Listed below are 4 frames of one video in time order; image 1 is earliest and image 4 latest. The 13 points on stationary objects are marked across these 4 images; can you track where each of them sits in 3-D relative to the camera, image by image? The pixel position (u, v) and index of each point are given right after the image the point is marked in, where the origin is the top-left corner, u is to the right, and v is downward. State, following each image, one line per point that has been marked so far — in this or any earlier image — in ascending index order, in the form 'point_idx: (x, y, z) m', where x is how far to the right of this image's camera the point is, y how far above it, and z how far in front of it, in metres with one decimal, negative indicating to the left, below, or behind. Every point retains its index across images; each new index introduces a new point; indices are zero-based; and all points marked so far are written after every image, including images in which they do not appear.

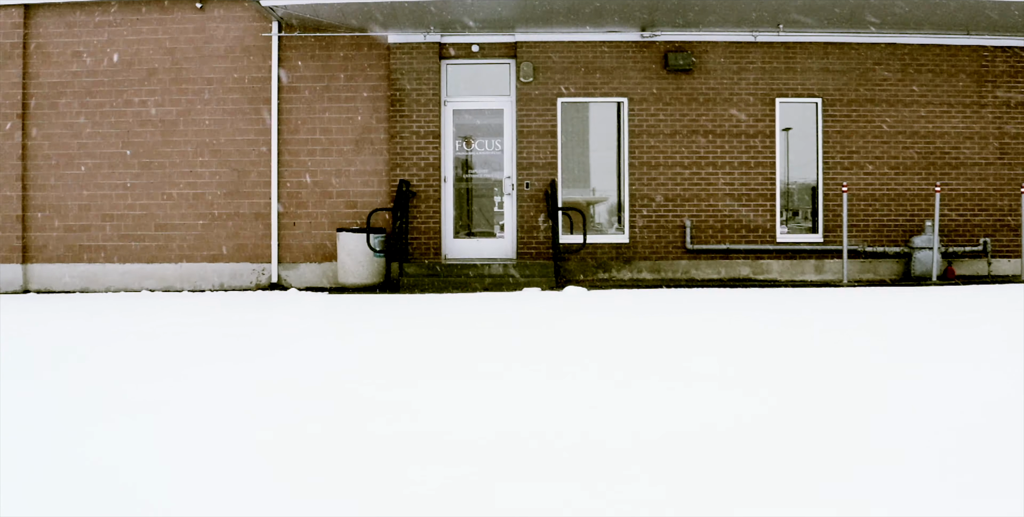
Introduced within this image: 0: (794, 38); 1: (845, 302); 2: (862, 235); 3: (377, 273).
0: (+3.8, +3.0, +10.0) m
1: (+3.6, -0.5, +8.2) m
2: (+4.8, +0.3, +10.1) m
3: (-1.7, -0.2, +9.7) m
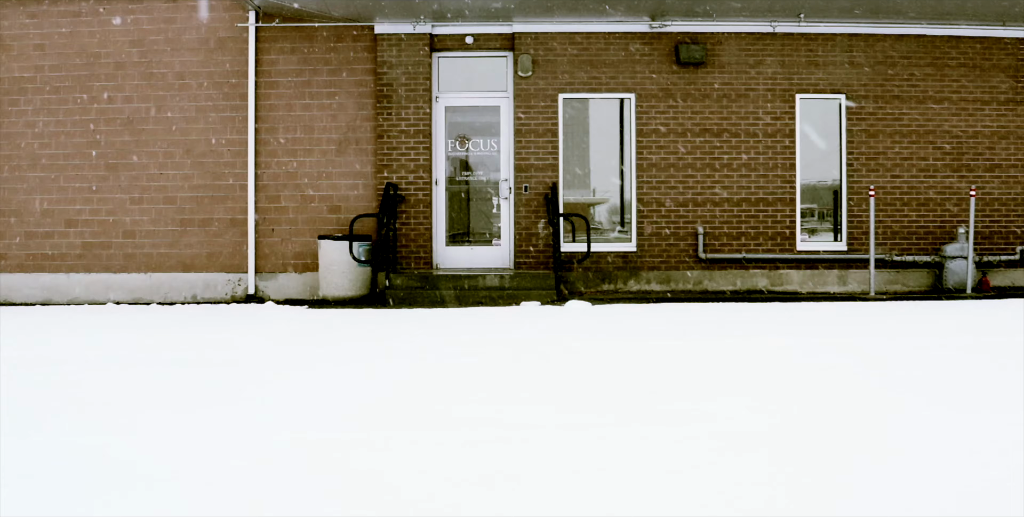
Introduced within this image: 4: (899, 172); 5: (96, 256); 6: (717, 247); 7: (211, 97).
0: (+3.8, +2.8, +9.2) m
1: (+3.6, -0.6, +7.4) m
2: (+4.7, +0.2, +9.3) m
3: (-1.8, -0.3, +8.9) m
4: (+4.9, +1.1, +9.4) m
5: (-5.3, 0.0, +9.6) m
6: (+2.5, +0.1, +9.2) m
7: (-3.8, +2.0, +9.4) m
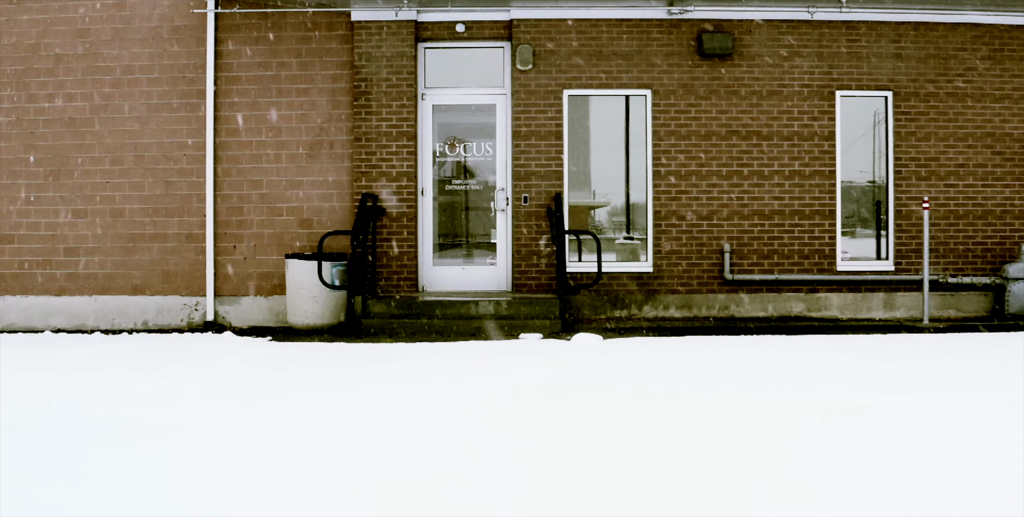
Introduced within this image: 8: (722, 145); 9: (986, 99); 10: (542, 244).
0: (+3.7, +2.6, +8.0) m
1: (+3.6, -0.8, +6.2) m
2: (+4.7, 0.0, +8.1) m
3: (-1.8, -0.5, +7.7) m
4: (+4.8, +0.9, +8.2) m
5: (-5.4, -0.2, +8.4) m
6: (+2.5, -0.1, +8.0) m
7: (-3.8, +1.8, +8.2) m
8: (+2.3, +1.2, +8.0) m
9: (+5.2, +1.8, +8.2) m
10: (+0.3, +0.2, +8.0) m
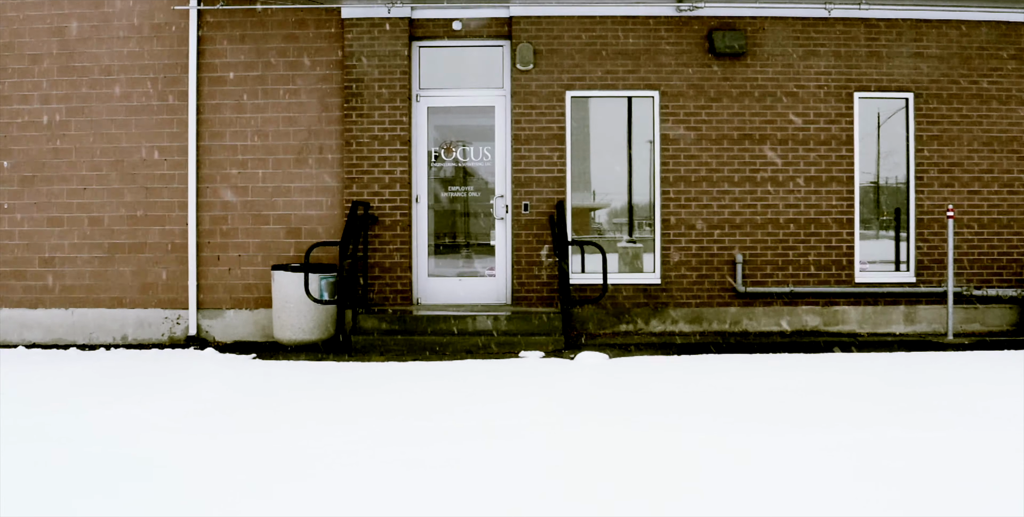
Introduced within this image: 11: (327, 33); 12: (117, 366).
0: (+3.7, +2.5, +7.6) m
1: (+3.6, -0.9, +5.7) m
2: (+4.7, -0.1, +7.7) m
3: (-1.8, -0.6, +7.2) m
4: (+4.8, +0.7, +7.7) m
5: (-5.4, -0.3, +7.9) m
6: (+2.5, -0.2, +7.6) m
7: (-3.8, +1.7, +7.8) m
8: (+2.3, +1.1, +7.6) m
9: (+5.2, +1.6, +7.8) m
10: (+0.3, 0.0, +7.6) m
11: (-1.9, +2.3, +7.7) m
12: (-3.6, -1.0, +6.8) m
